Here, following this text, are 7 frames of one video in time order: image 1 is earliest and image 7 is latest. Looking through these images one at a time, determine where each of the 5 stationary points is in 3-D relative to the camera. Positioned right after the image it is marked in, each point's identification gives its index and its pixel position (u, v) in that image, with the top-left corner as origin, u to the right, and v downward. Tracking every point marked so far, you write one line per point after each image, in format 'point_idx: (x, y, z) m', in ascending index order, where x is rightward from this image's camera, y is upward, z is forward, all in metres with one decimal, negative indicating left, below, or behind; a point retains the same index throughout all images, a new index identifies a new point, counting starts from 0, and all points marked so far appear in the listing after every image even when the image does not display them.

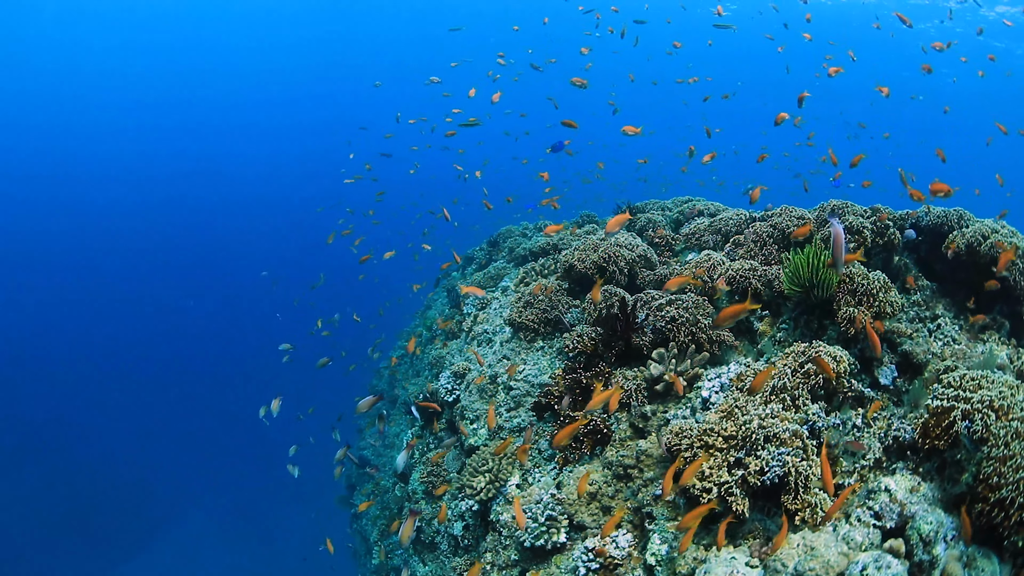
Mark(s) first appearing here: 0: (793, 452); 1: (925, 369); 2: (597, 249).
0: (+2.4, -1.4, +4.2) m
1: (+5.0, -1.0, +5.8) m
2: (+1.2, +0.5, +7.3) m
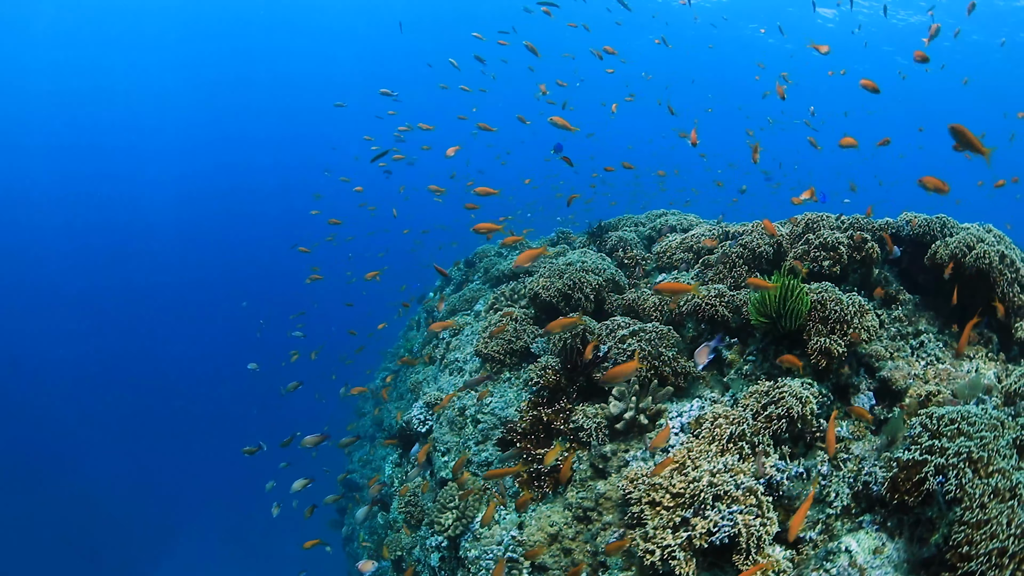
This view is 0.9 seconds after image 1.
0: (+1.9, -1.8, +4.0) m
1: (+4.5, -1.2, +5.5) m
2: (+0.7, +0.2, +7.1) m
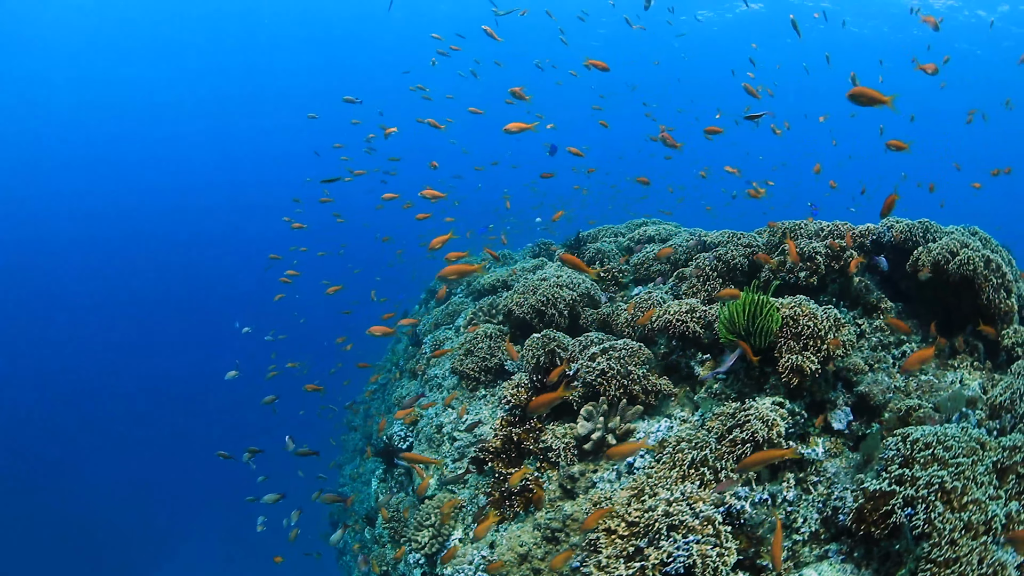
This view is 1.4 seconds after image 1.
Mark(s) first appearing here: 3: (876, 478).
0: (+1.5, -2.0, +3.9) m
1: (+4.1, -1.4, +5.3) m
2: (+0.3, -0.1, +7.0) m
3: (+3.1, -1.6, +4.1) m
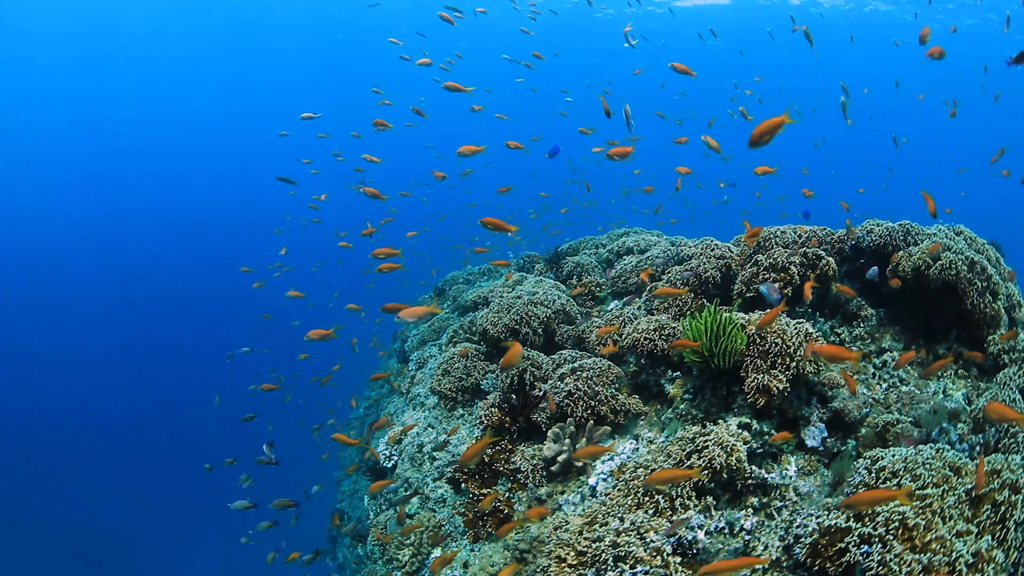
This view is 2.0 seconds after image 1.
0: (+1.1, -2.2, +3.9) m
1: (+3.7, -1.5, +5.2) m
2: (0.0, -0.3, +7.1) m
3: (+2.7, -1.8, +4.0) m
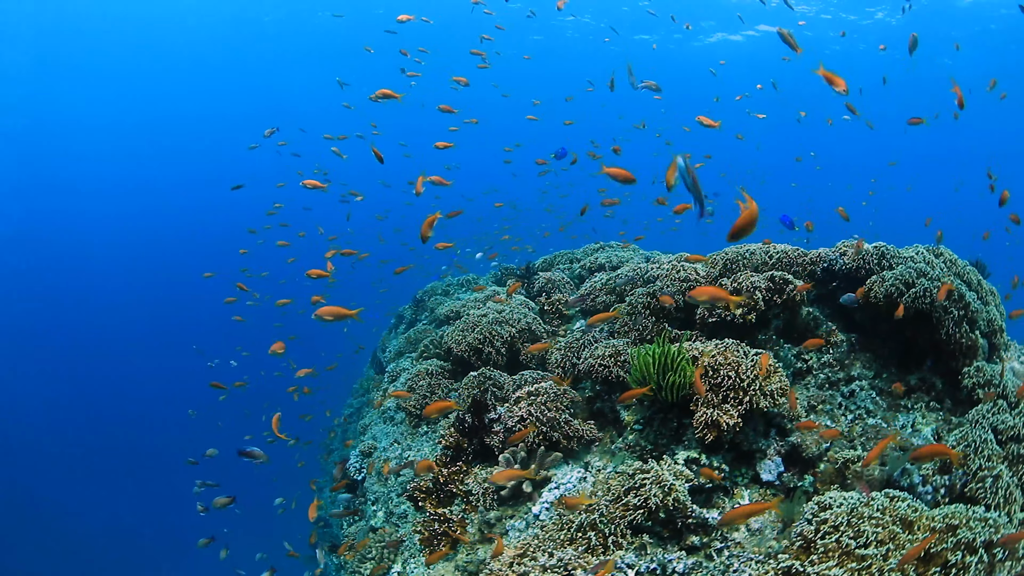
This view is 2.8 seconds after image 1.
0: (+0.5, -2.5, +3.8) m
1: (+3.1, -1.8, +5.1) m
2: (-0.5, -0.6, +7.0) m
3: (+2.1, -2.1, +3.9) m
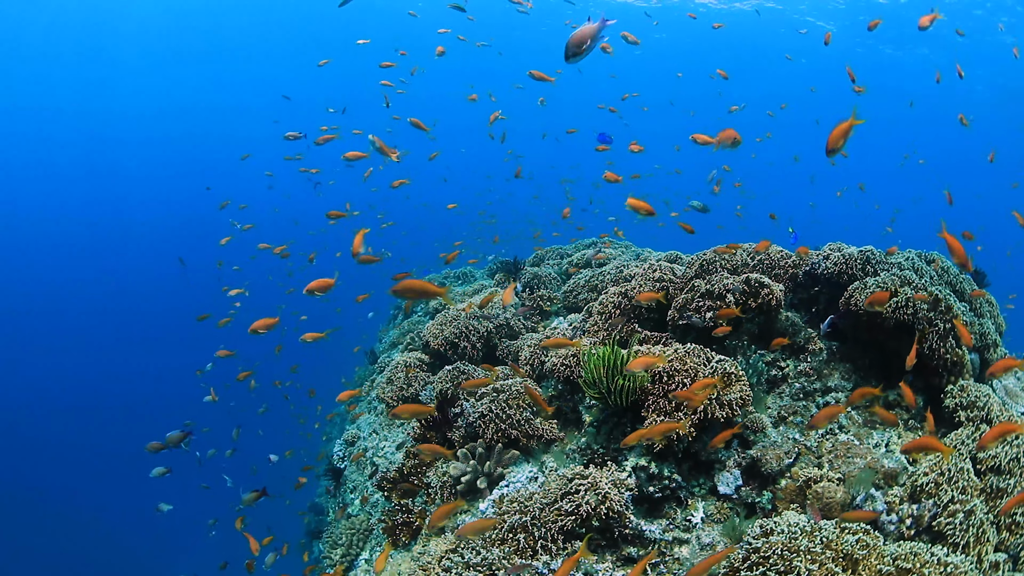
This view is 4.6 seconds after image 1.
0: (-0.1, -2.6, +3.9) m
1: (+2.6, -1.9, +4.9) m
2: (-0.8, -0.5, +7.1) m
3: (+1.5, -2.2, +3.9) m
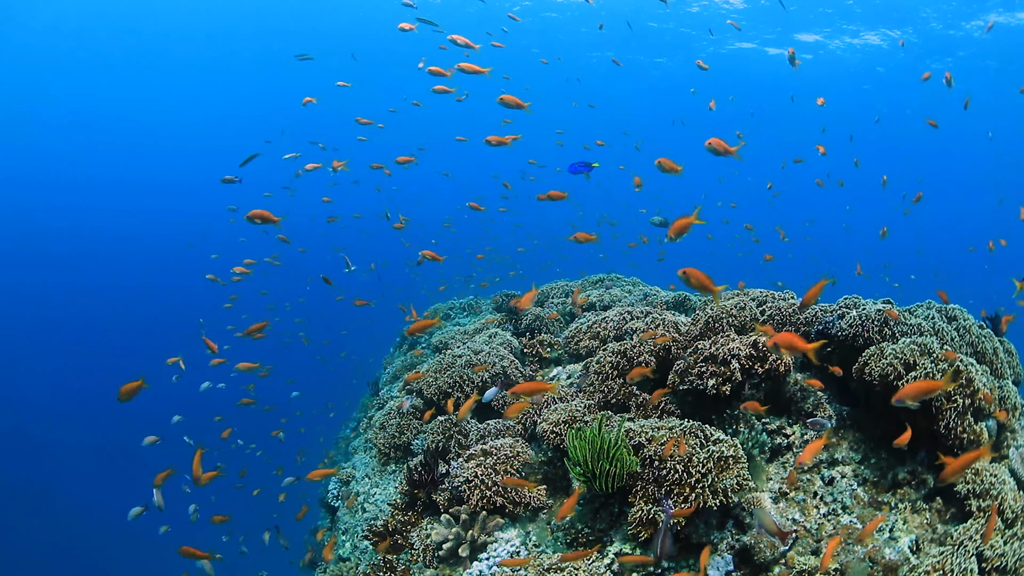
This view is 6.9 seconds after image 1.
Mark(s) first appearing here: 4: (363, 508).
0: (-0.4, -3.3, +3.8) m
1: (+2.4, -2.7, +4.7) m
2: (-0.9, -1.2, +7.0) m
3: (+1.2, -3.0, +3.7) m
4: (-2.1, -3.2, +7.0) m
